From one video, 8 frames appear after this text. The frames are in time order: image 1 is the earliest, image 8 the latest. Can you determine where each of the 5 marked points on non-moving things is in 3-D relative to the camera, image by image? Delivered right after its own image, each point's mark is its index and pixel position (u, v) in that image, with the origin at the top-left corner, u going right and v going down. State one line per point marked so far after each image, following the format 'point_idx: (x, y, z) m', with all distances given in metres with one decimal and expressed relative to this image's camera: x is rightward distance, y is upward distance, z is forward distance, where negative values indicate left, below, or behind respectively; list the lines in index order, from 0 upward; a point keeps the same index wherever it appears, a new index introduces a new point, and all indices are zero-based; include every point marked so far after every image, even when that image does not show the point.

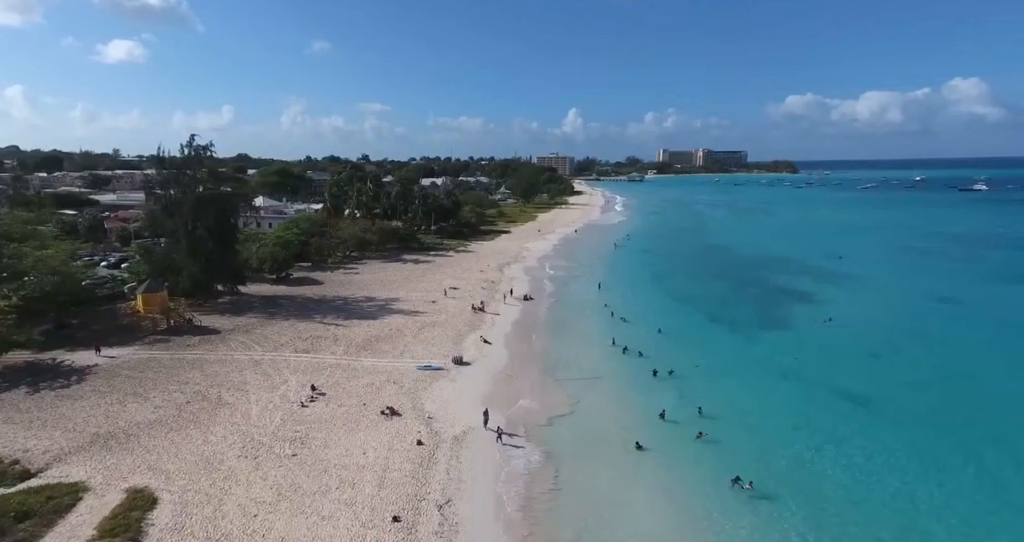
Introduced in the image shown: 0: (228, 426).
0: (-9.1, -5.0, +18.3) m
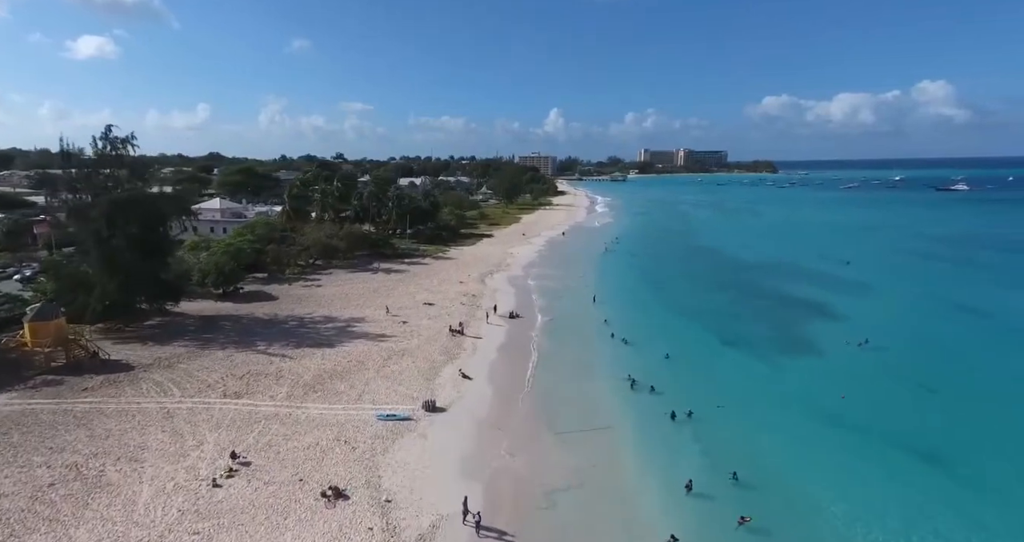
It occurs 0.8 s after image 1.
0: (-9.4, -5.8, +13.0) m
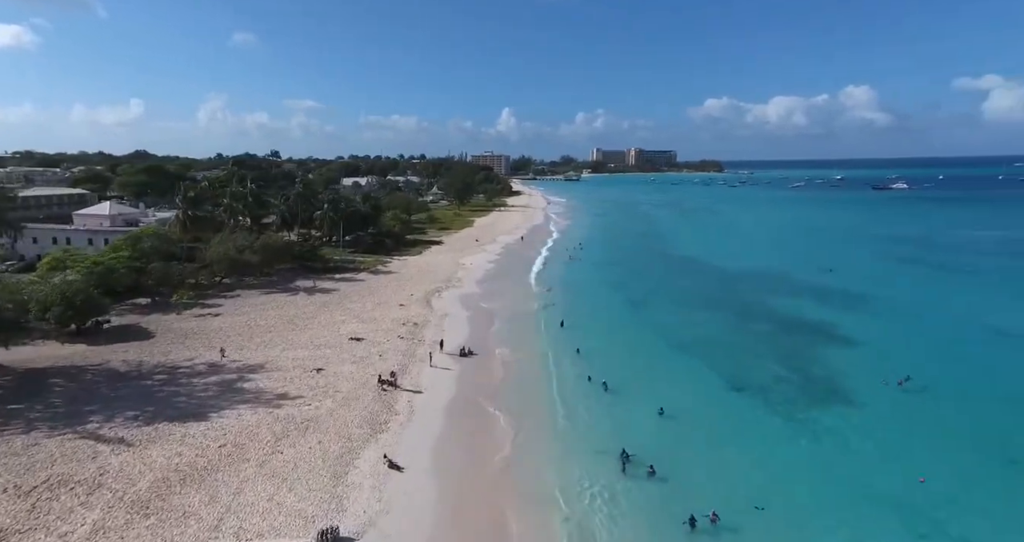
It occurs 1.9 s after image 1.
0: (-9.9, -7.1, +4.9) m
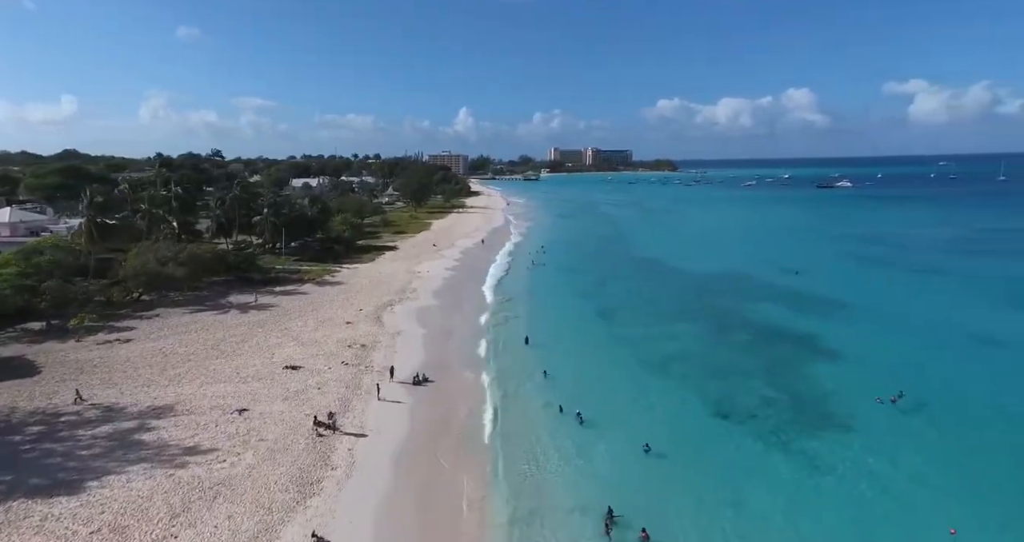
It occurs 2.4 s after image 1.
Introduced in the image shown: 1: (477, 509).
0: (-9.9, -7.8, +0.9) m
1: (-1.0, -6.5, +15.9) m
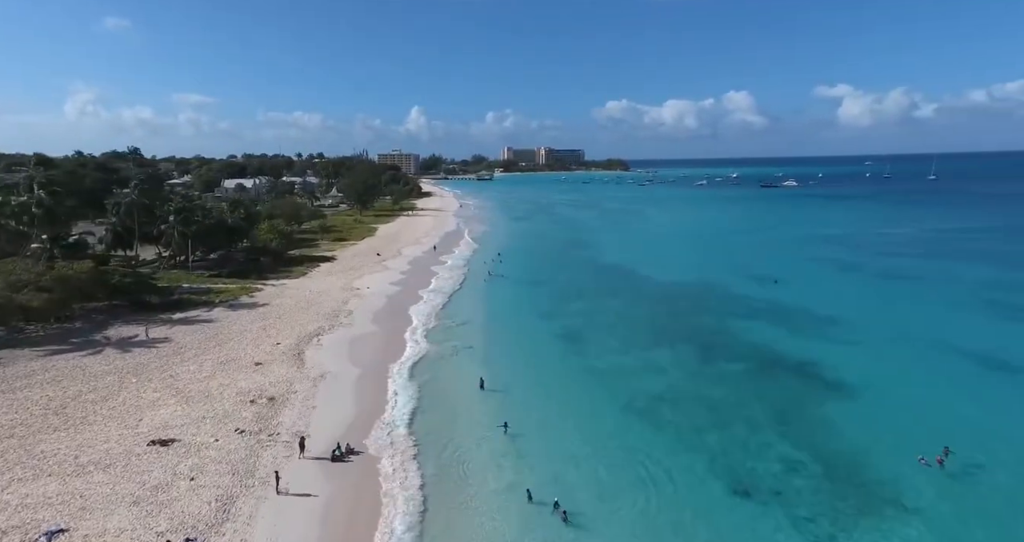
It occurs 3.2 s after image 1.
0: (-9.4, -9.0, -5.8) m
1: (-1.8, -7.5, +9.9) m
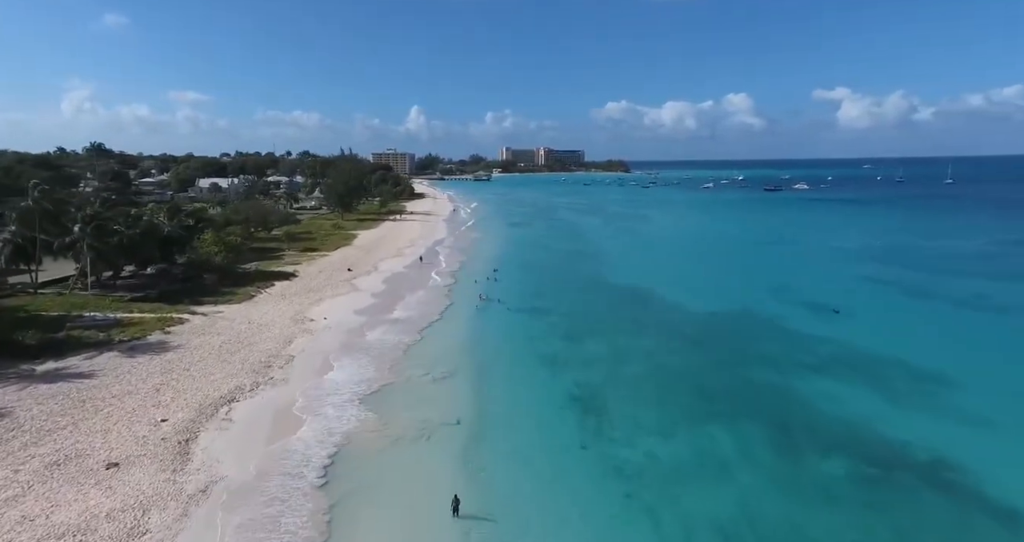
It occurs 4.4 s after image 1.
0: (-9.7, -10.4, -14.5) m
1: (-2.0, -9.0, +1.2) m
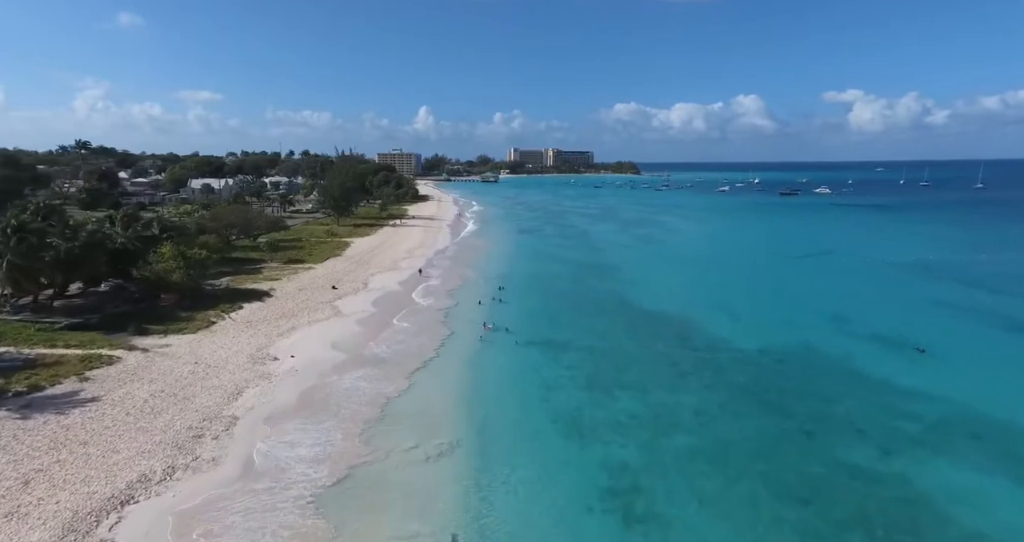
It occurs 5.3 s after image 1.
0: (-9.9, -11.6, -20.7) m
1: (-2.0, -10.3, -5.1) m
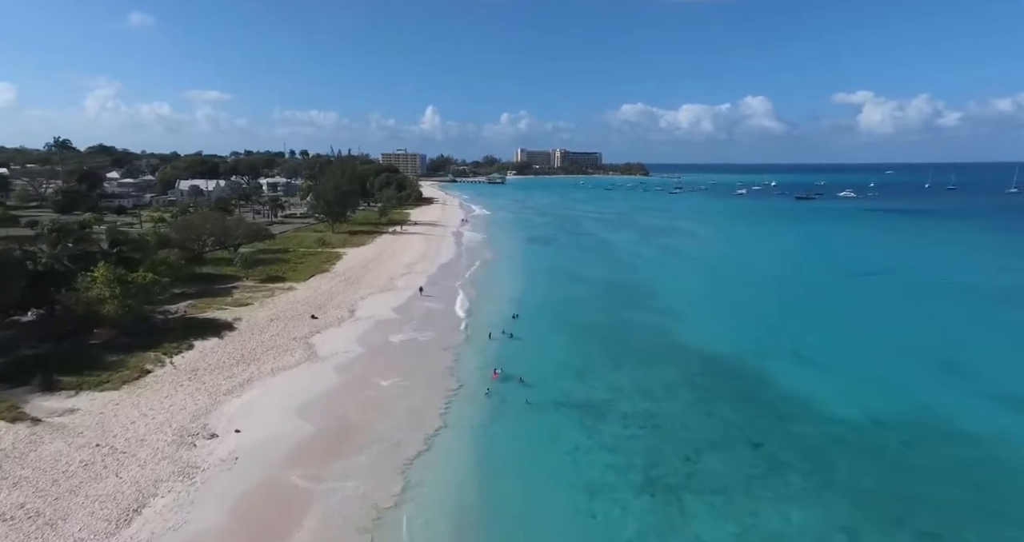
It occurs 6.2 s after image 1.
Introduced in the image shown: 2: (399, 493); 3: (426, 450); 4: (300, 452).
0: (-9.5, -13.1, -27.9) m
1: (-1.5, -11.8, -12.4) m
2: (-3.8, -6.3, +17.2) m
3: (-3.0, -5.8, +19.6) m
4: (-7.0, -5.7, +19.0) m
